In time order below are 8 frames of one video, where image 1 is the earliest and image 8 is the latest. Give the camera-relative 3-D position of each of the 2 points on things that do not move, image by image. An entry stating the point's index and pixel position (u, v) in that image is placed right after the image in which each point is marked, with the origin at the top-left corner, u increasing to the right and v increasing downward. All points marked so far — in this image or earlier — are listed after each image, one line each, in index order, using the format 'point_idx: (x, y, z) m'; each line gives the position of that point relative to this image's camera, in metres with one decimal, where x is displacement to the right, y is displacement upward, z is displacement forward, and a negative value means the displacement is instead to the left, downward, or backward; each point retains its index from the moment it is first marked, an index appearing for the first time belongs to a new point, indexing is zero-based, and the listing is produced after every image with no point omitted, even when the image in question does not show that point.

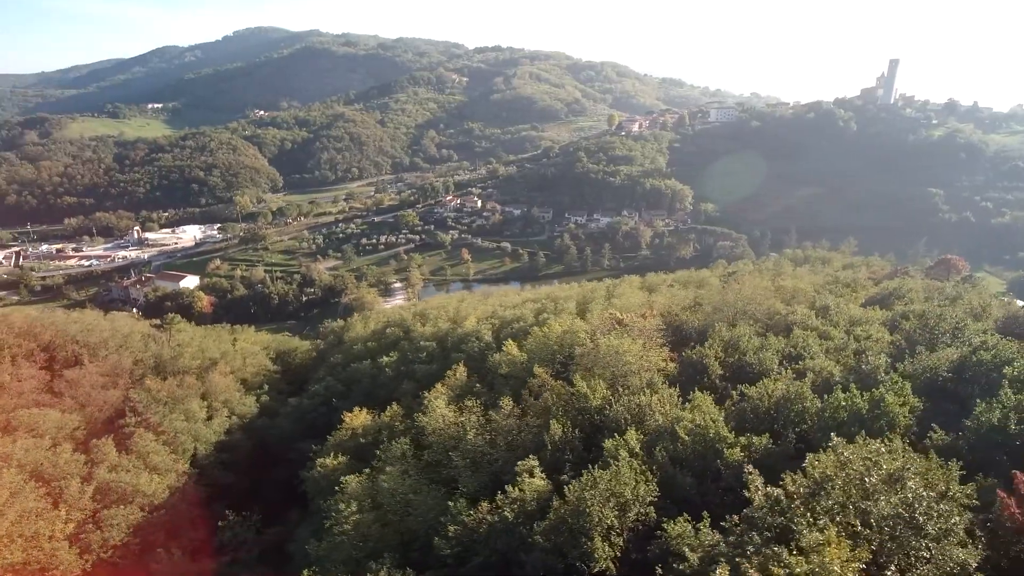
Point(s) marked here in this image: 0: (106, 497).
0: (-12.0, -6.2, +16.4) m
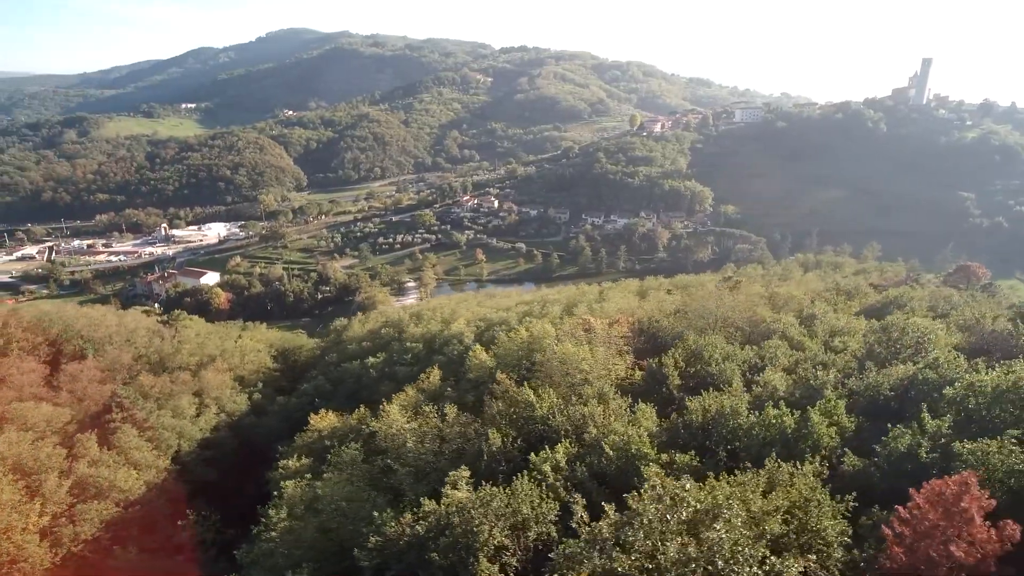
0: (-12.9, -6.1, +16.7) m
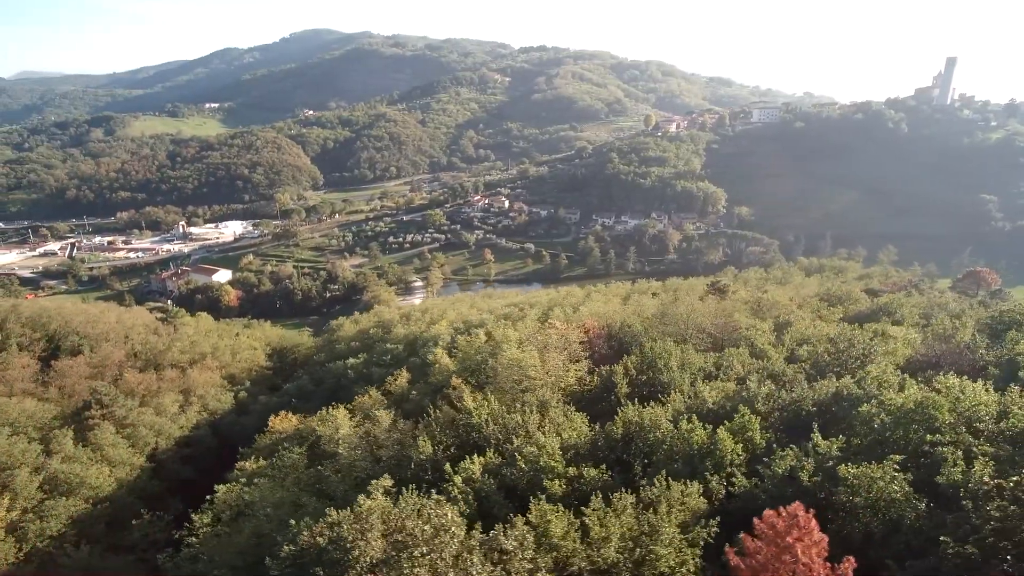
0: (-13.9, -6.1, +16.9) m
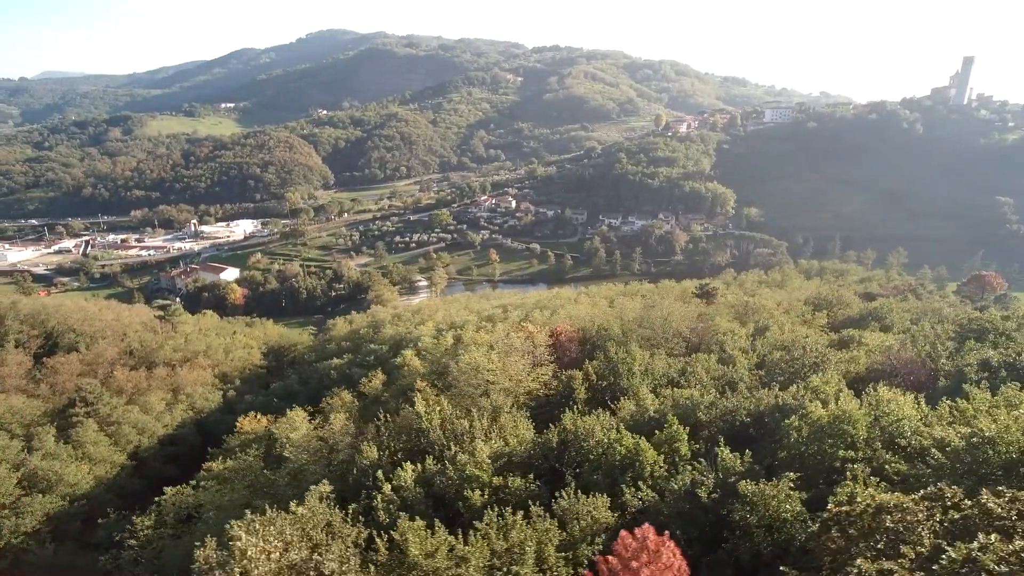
0: (-14.7, -6.0, +17.1) m
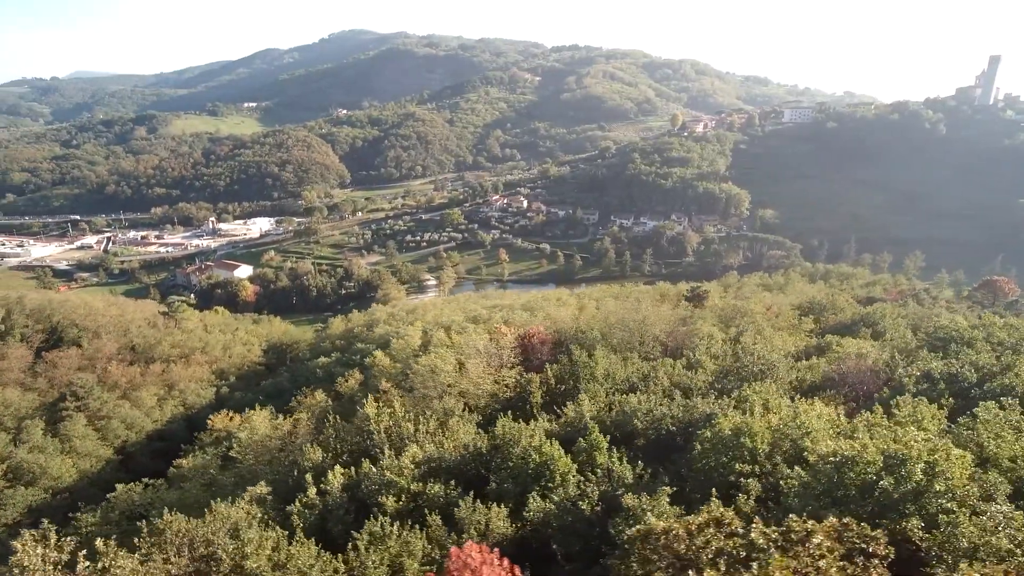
0: (-15.5, -5.9, +17.4) m
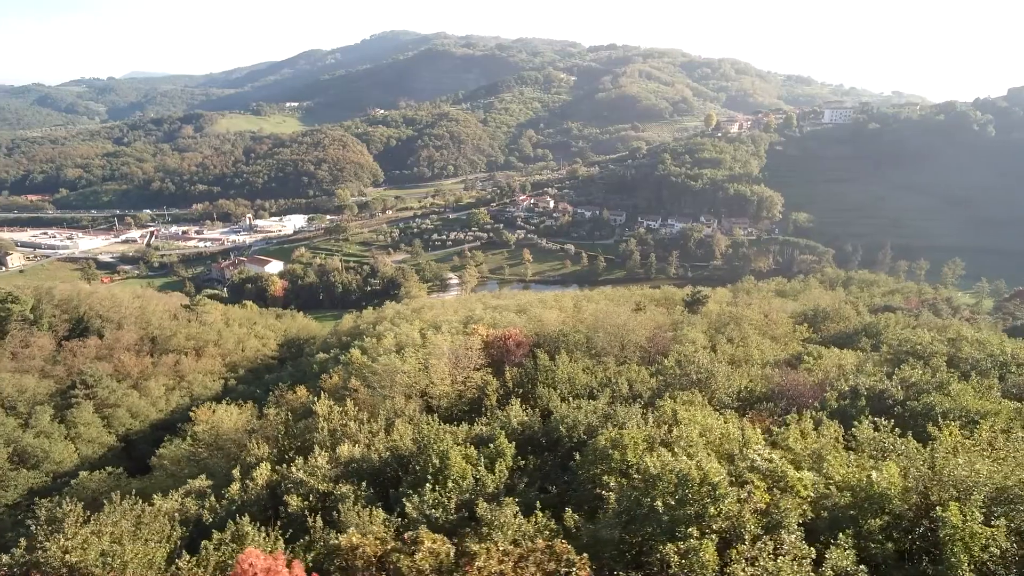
0: (-16.1, -5.7, +18.3) m
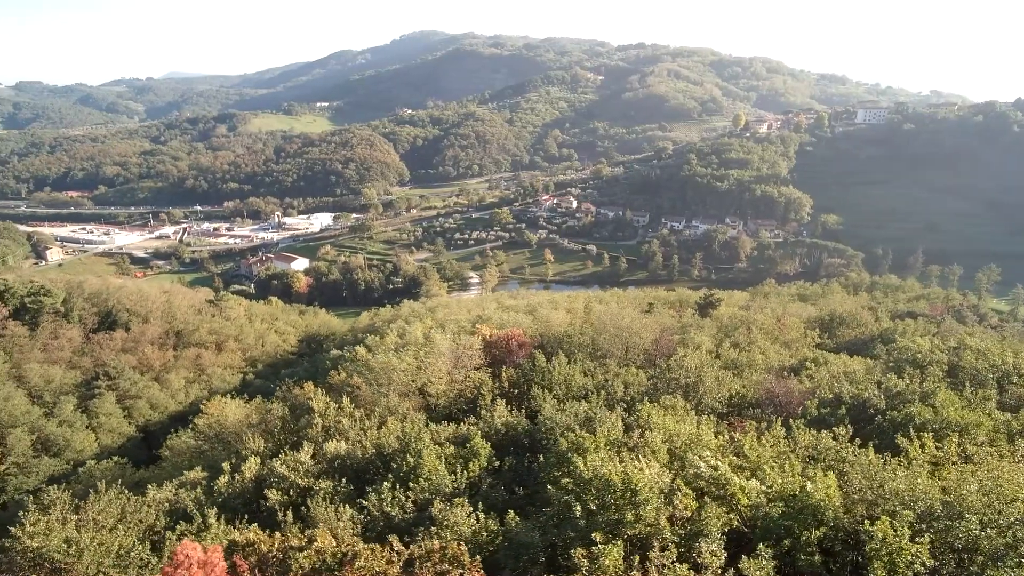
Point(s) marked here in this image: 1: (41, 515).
0: (-16.0, -5.4, +19.1) m
1: (-9.3, -4.5, +11.0) m
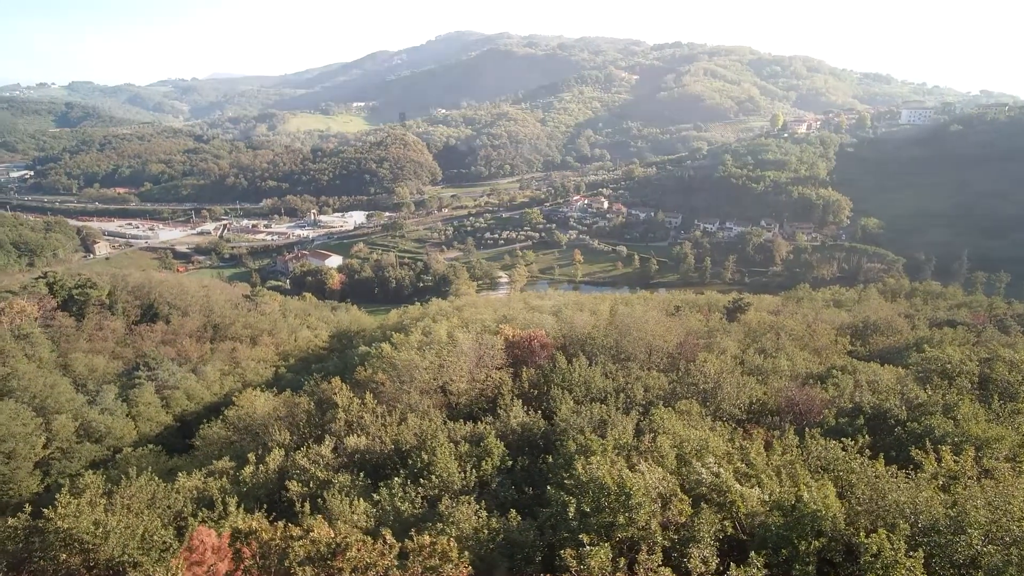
0: (-15.2, -5.2, +20.0) m
1: (-9.0, -4.3, +11.6) m
